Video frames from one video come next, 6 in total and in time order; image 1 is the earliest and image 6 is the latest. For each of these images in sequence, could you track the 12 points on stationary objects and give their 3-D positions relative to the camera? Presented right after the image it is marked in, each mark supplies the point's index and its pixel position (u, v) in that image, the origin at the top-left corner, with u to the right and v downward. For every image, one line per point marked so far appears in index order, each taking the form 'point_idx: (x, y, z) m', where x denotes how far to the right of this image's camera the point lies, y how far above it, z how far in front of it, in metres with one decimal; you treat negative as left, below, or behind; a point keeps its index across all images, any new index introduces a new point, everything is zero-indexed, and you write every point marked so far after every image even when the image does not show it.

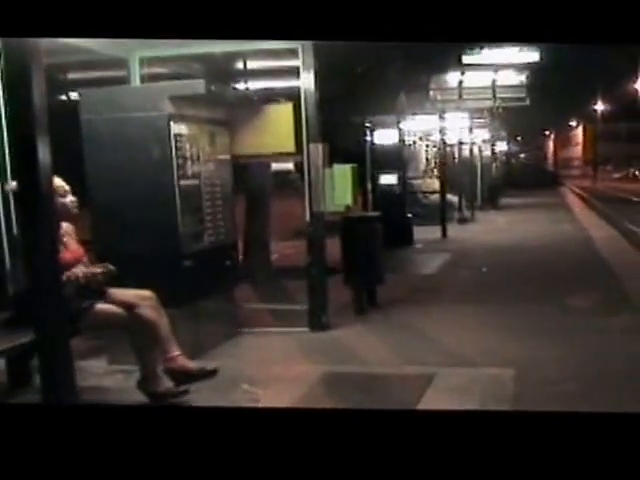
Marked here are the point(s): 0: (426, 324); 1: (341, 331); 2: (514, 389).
0: (+0.6, -0.5, +8.5) m
1: (+0.1, -0.5, +8.1) m
2: (+0.8, -0.6, +6.4) m
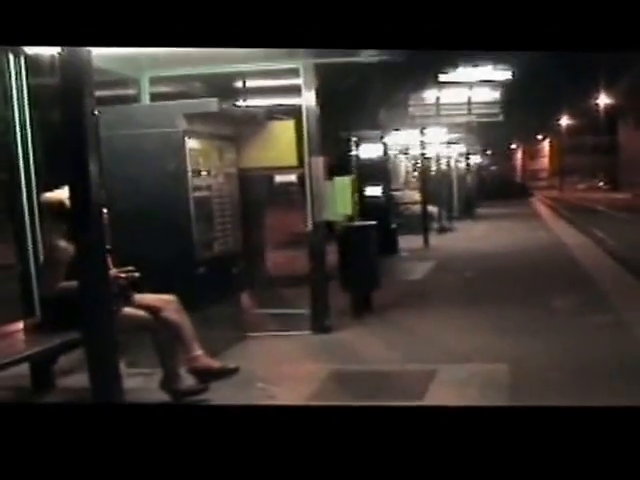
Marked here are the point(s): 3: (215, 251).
0: (+0.6, -0.5, +9.0) m
1: (+0.1, -0.5, +8.6) m
2: (+0.9, -0.7, +6.9) m
3: (-0.6, -0.1, +8.1) m
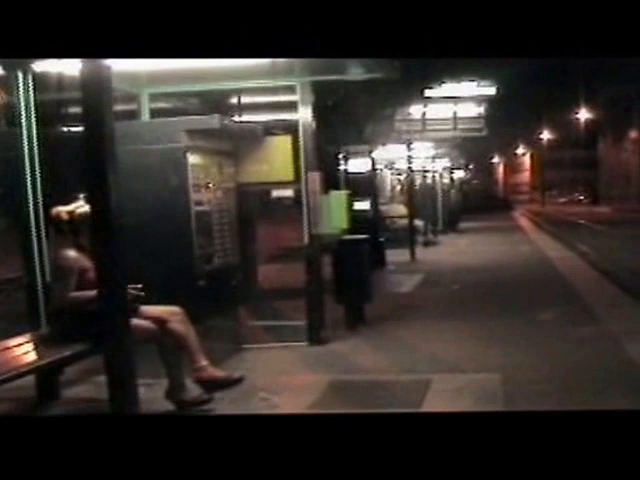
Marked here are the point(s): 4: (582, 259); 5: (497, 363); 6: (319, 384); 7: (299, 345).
0: (+0.6, -0.6, +9.2) m
1: (+0.1, -0.6, +8.8) m
2: (+0.9, -0.7, +7.1) m
3: (-0.6, -0.1, +8.2) m
4: (+2.7, -0.2, +15.4) m
5: (+1.0, -0.7, +8.0) m
6: (0.0, -0.7, +7.3) m
7: (-0.1, -0.6, +8.7) m
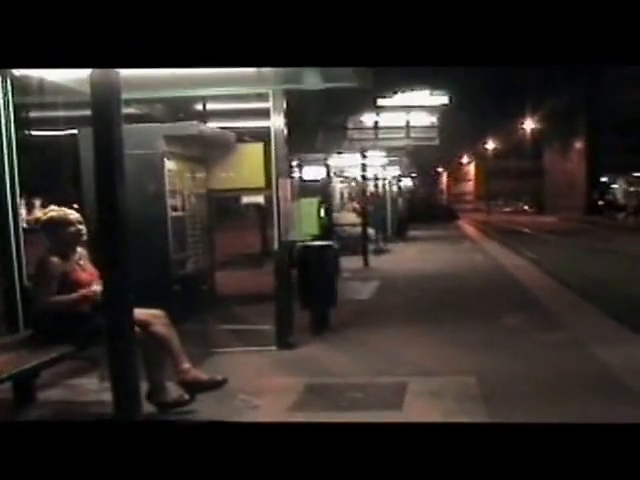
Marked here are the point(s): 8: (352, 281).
0: (+0.4, -0.6, +9.3) m
1: (-0.1, -0.7, +8.8) m
2: (+0.8, -0.7, +7.2) m
3: (-0.7, -0.2, +8.3) m
4: (+2.2, -0.3, +15.6) m
5: (+0.8, -0.7, +8.1) m
6: (-0.1, -0.7, +7.4) m
7: (-0.3, -0.6, +8.8) m
8: (+0.3, -0.4, +13.6) m
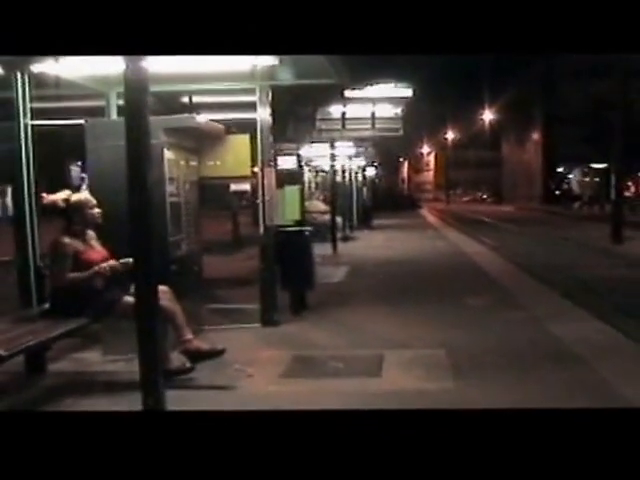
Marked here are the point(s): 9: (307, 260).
0: (+0.2, -0.5, +10.0) m
1: (-0.2, -0.6, +9.6) m
2: (+0.7, -0.7, +8.0) m
3: (-0.8, -0.1, +9.0) m
4: (+1.9, -0.2, +16.3) m
5: (+0.7, -0.6, +8.9) m
6: (-0.2, -0.6, +8.1) m
7: (-0.4, -0.6, +9.5) m
8: (0.0, -0.3, +14.4) m
9: (-0.1, -0.1, +10.4) m
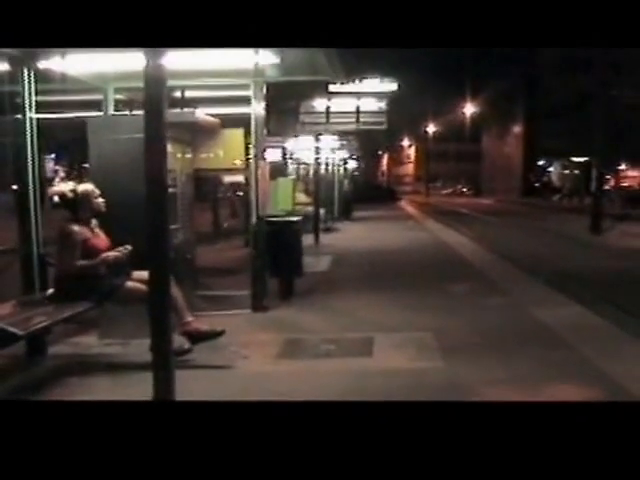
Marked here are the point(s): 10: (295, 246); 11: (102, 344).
0: (+0.1, -0.5, +10.4) m
1: (-0.3, -0.5, +10.0) m
2: (+0.6, -0.6, +8.4) m
3: (-0.9, 0.0, +9.4) m
4: (+1.7, -0.1, +16.8) m
5: (+0.6, -0.5, +9.3) m
6: (-0.2, -0.6, +8.5) m
7: (-0.5, -0.5, +9.9) m
8: (-0.1, -0.2, +14.8) m
9: (-0.2, -0.1, +10.8) m
10: (-0.2, 0.0, +10.8) m
11: (-1.3, -0.6, +8.8) m
